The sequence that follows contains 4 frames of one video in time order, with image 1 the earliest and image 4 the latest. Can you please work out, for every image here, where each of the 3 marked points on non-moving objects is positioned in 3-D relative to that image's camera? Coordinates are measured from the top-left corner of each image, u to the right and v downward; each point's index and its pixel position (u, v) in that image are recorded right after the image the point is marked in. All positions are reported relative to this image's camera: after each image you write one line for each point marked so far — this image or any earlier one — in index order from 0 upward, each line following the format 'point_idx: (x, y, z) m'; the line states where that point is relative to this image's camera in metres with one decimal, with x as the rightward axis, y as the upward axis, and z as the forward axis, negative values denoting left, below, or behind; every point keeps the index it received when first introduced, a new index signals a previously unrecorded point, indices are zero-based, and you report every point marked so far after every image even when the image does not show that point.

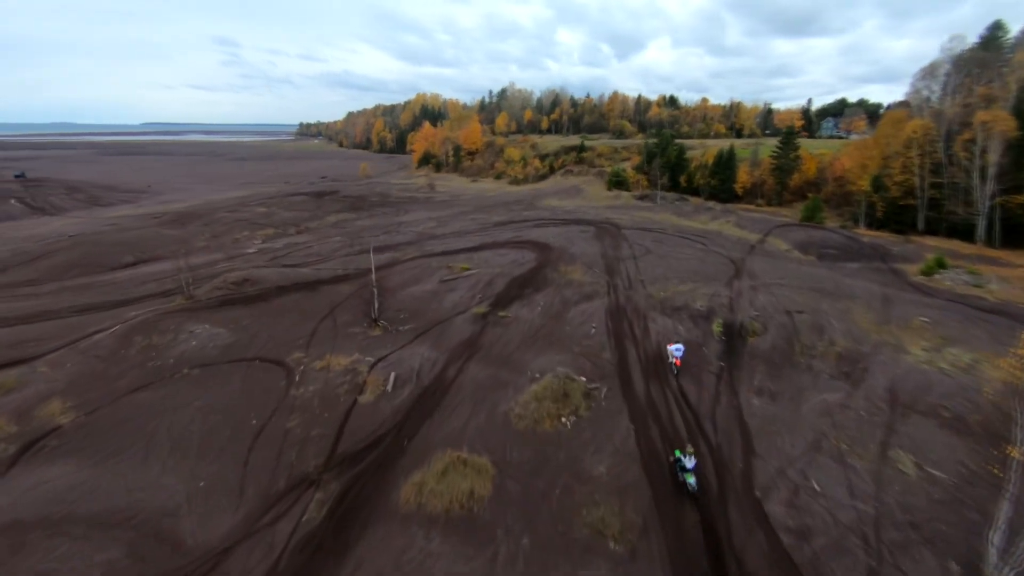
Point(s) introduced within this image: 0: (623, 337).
0: (+3.6, -1.6, +17.7) m
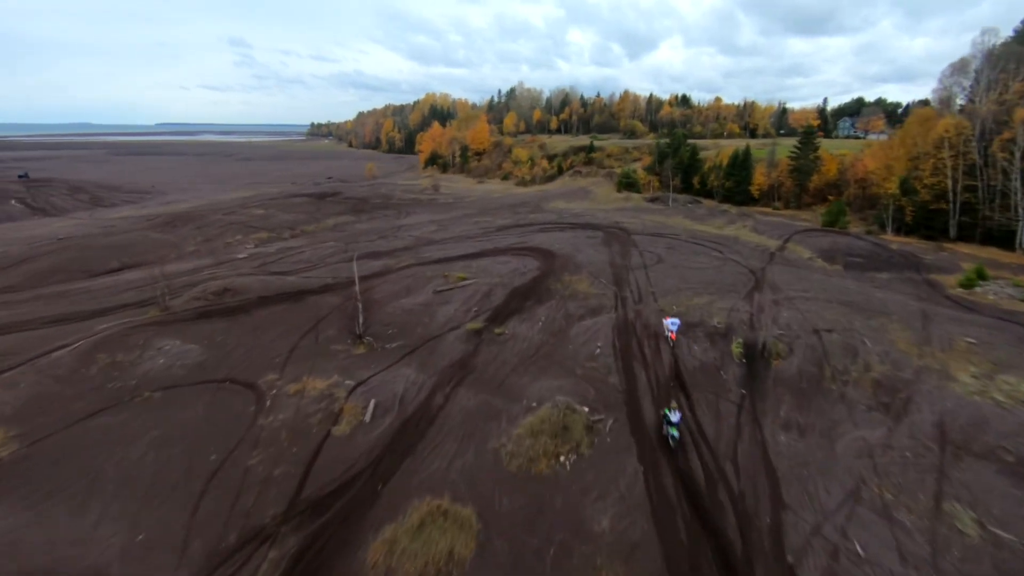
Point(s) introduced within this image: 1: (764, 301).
0: (+3.5, -2.0, +15.9) m
1: (+8.6, -0.5, +18.8) m
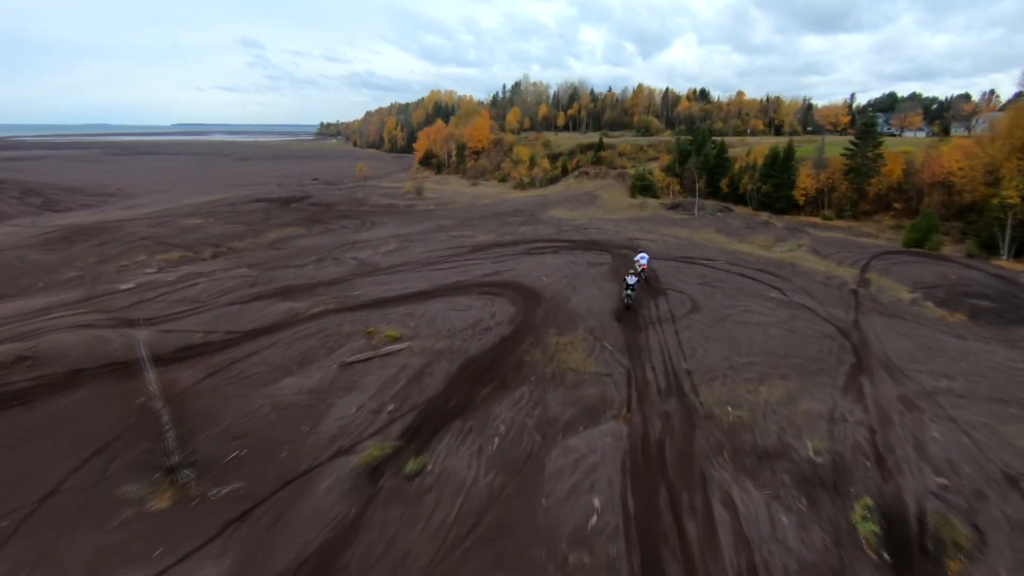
0: (+2.2, -3.7, +8.1) m
1: (+7.4, -2.2, +11.0) m
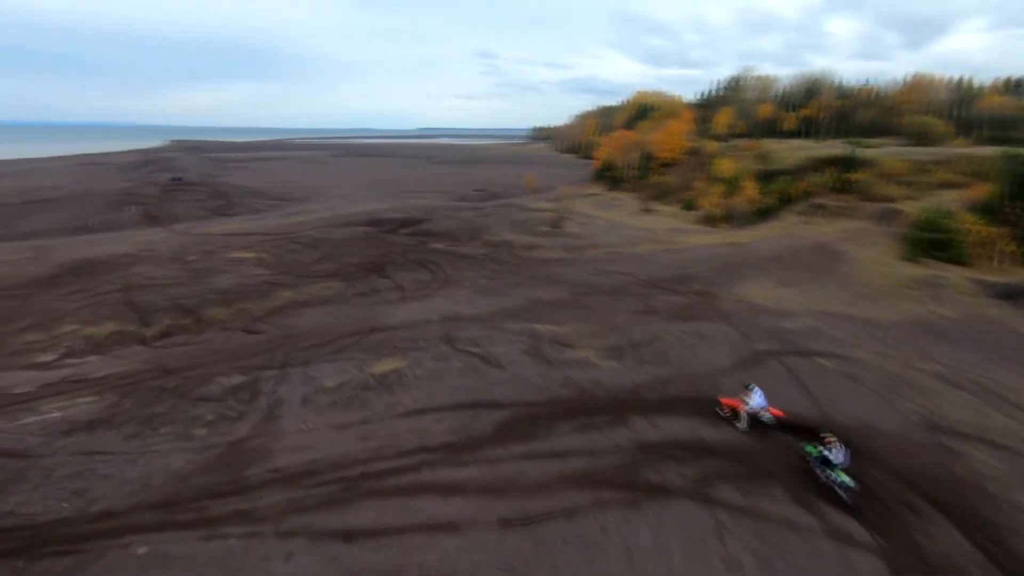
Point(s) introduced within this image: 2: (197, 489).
0: (-2.5, -7.9, -5.9) m
1: (+3.5, -7.0, -5.1) m
2: (-4.9, -3.2, +8.7) m
